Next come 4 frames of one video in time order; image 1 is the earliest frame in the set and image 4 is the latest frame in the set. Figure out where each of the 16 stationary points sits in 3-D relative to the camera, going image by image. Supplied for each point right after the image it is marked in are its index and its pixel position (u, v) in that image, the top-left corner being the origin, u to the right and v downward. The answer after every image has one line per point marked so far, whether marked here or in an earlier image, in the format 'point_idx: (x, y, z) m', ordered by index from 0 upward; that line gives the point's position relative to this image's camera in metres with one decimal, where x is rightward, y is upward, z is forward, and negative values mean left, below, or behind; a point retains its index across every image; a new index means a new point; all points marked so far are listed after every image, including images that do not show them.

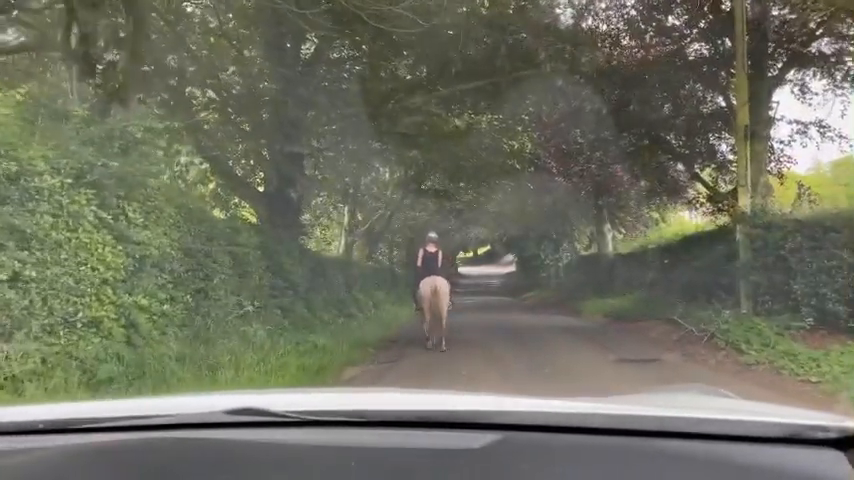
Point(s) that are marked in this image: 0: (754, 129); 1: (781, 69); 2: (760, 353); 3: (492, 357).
0: (+5.8, +2.0, +16.3) m
1: (+6.3, +3.1, +16.3) m
2: (+4.0, -1.3, +10.7) m
3: (+1.0, -1.8, +14.1) m
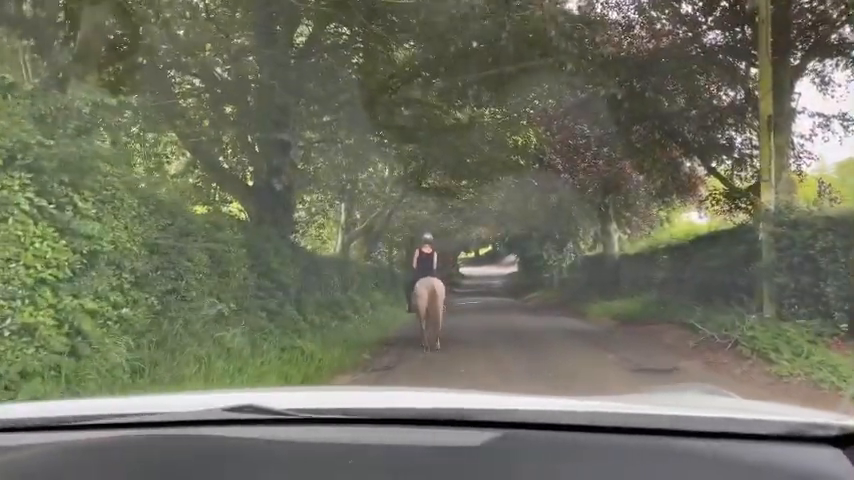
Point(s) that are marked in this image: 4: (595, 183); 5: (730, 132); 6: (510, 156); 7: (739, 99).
0: (+5.8, +2.0, +15.4) m
1: (+6.3, +3.1, +15.4) m
2: (+3.9, -1.3, +9.8) m
3: (+0.9, -1.7, +13.2) m
4: (+2.9, +1.0, +16.0) m
5: (+5.3, +1.9, +16.1) m
6: (+1.5, +1.5, +16.4) m
7: (+5.5, +2.5, +16.0) m
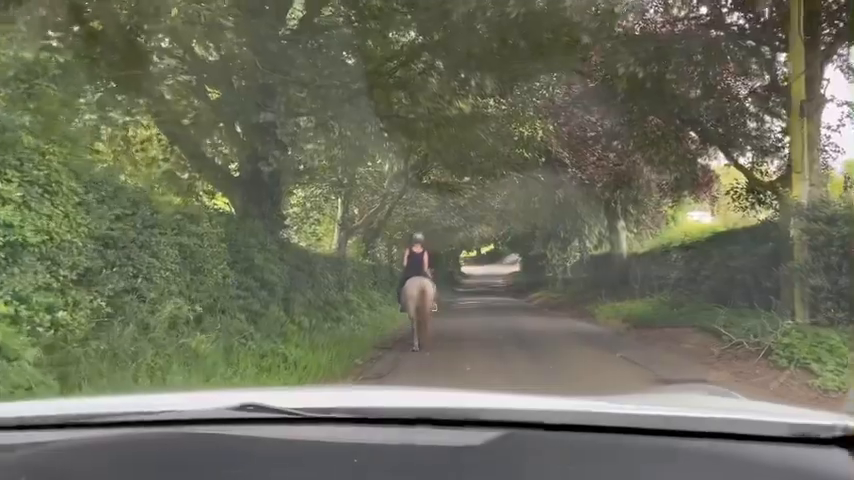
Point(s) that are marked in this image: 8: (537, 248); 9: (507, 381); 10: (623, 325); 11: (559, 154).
0: (+5.8, +2.0, +14.4) m
1: (+6.3, +3.1, +14.4) m
2: (+3.9, -1.3, +8.8) m
3: (+0.9, -1.7, +12.2) m
4: (+2.9, +1.0, +15.0) m
5: (+5.3, +1.9, +15.1) m
6: (+1.5, +1.5, +15.3) m
7: (+5.5, +2.5, +15.0) m
8: (+2.0, -0.1, +16.2) m
9: (+1.0, -1.7, +11.1) m
10: (+3.2, -1.4, +14.9) m
11: (+2.2, +1.5, +15.1) m
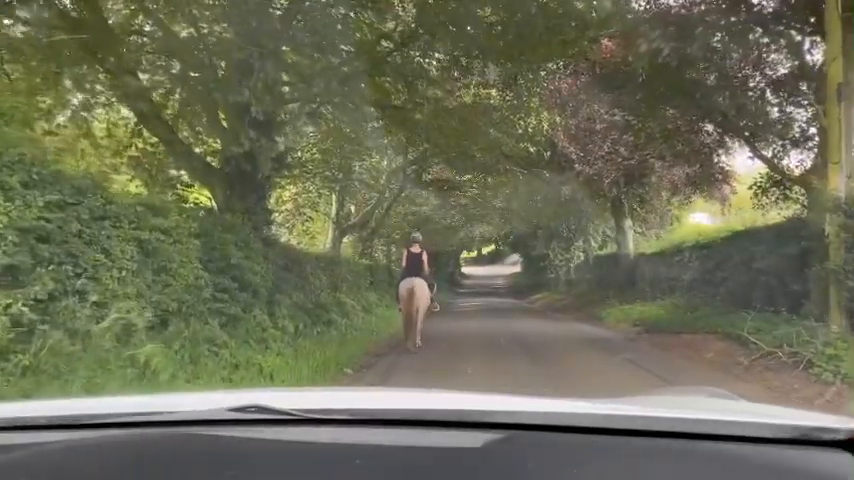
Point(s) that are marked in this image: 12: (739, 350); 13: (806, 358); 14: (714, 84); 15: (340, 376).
0: (+5.8, +2.0, +13.4) m
1: (+6.3, +3.1, +13.4) m
2: (+3.9, -1.3, +7.8) m
3: (+0.9, -1.7, +11.2) m
4: (+2.9, +1.0, +14.0) m
5: (+5.3, +1.9, +14.0) m
6: (+1.4, +1.6, +14.3) m
7: (+5.4, +2.5, +14.0) m
8: (+1.9, -0.1, +15.1) m
9: (+0.9, -1.7, +10.1) m
10: (+3.1, -1.3, +13.9) m
11: (+2.2, +1.5, +14.1) m
12: (+3.5, -1.2, +10.5) m
13: (+3.8, -1.2, +9.5) m
14: (+4.4, +2.4, +14.1) m
15: (-1.1, -1.6, +11.5) m
